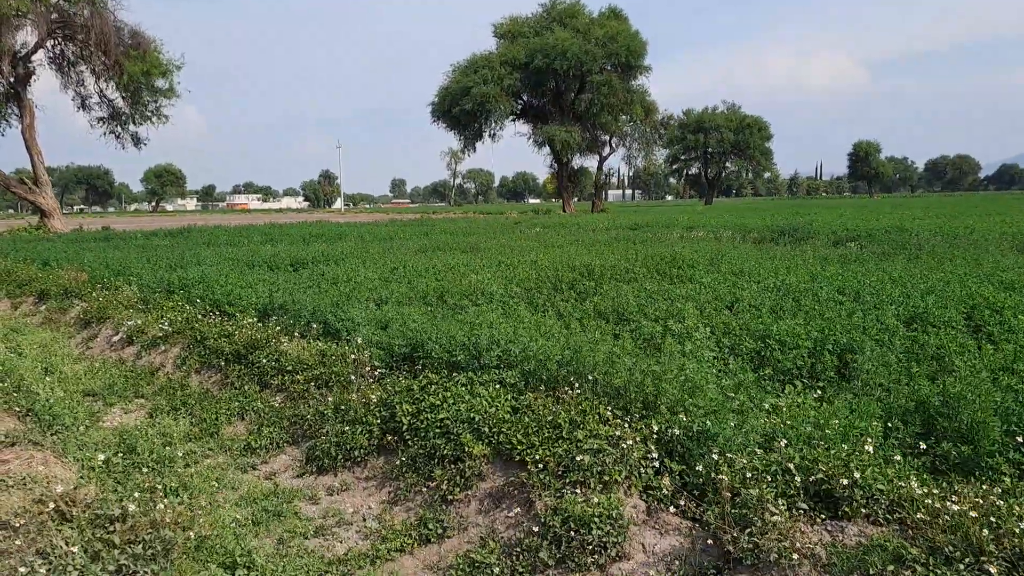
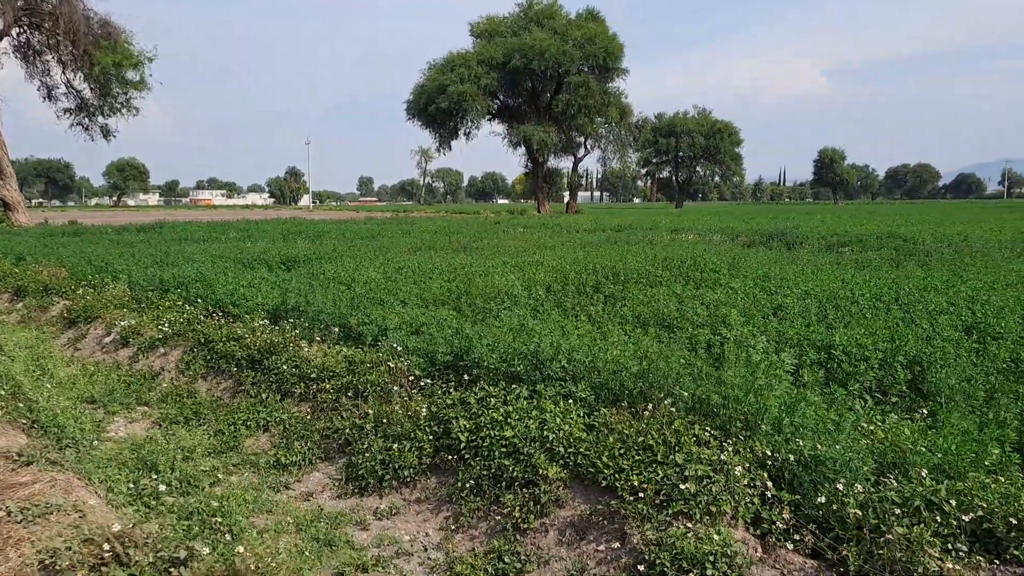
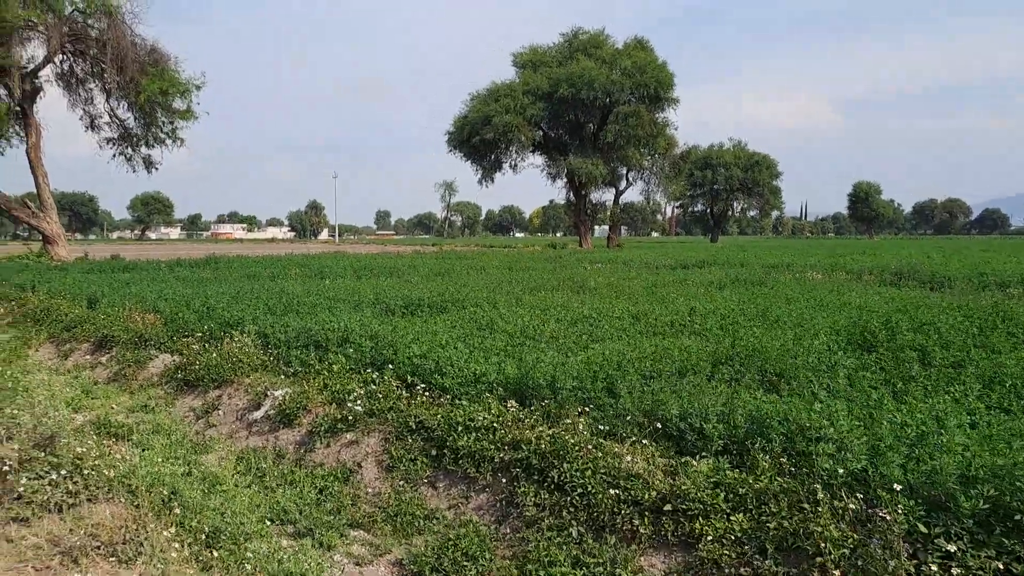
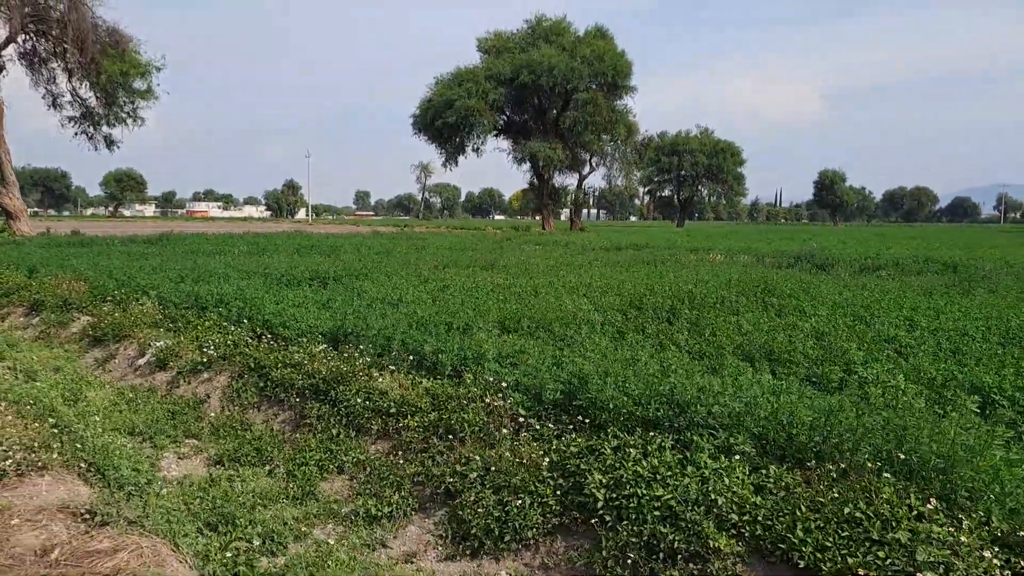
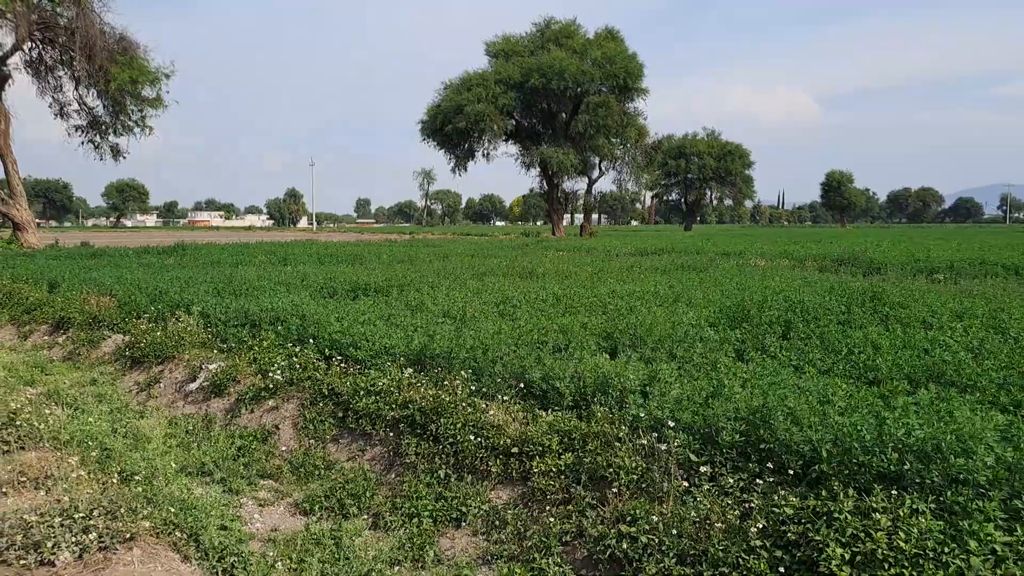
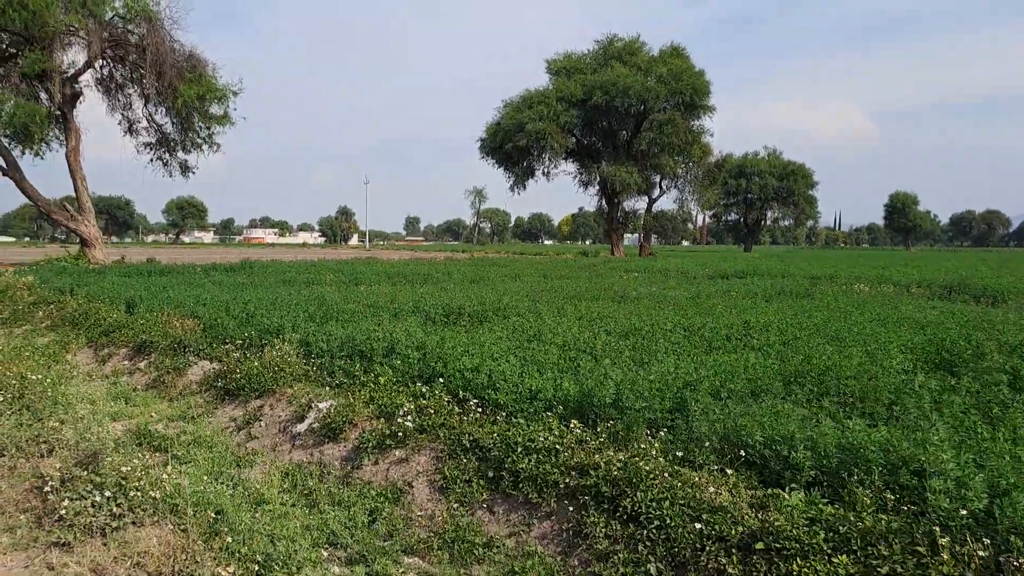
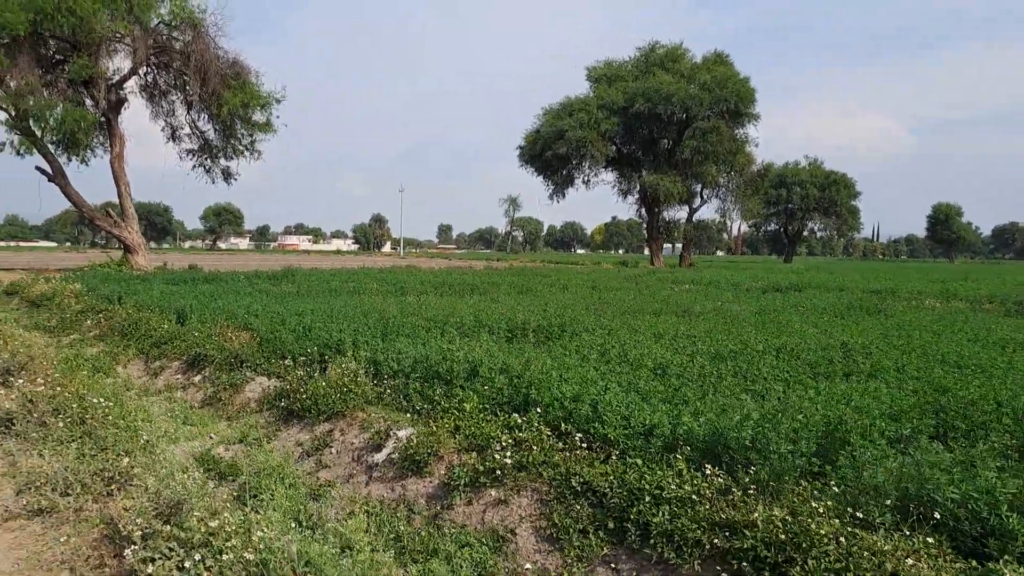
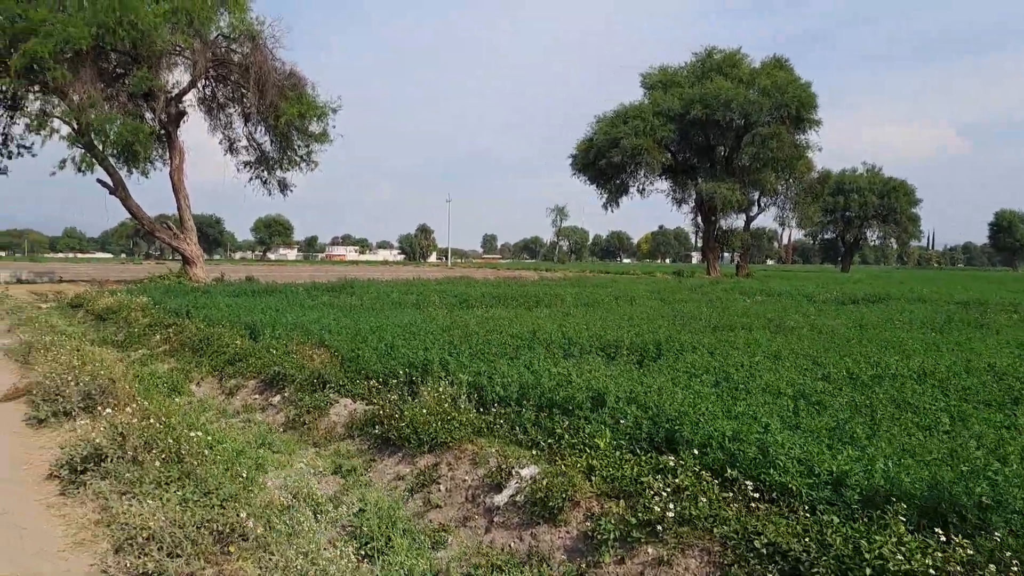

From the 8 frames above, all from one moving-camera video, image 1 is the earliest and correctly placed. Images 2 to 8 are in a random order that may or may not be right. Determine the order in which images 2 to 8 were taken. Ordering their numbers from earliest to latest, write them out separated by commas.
2, 4, 5, 3, 6, 7, 8
